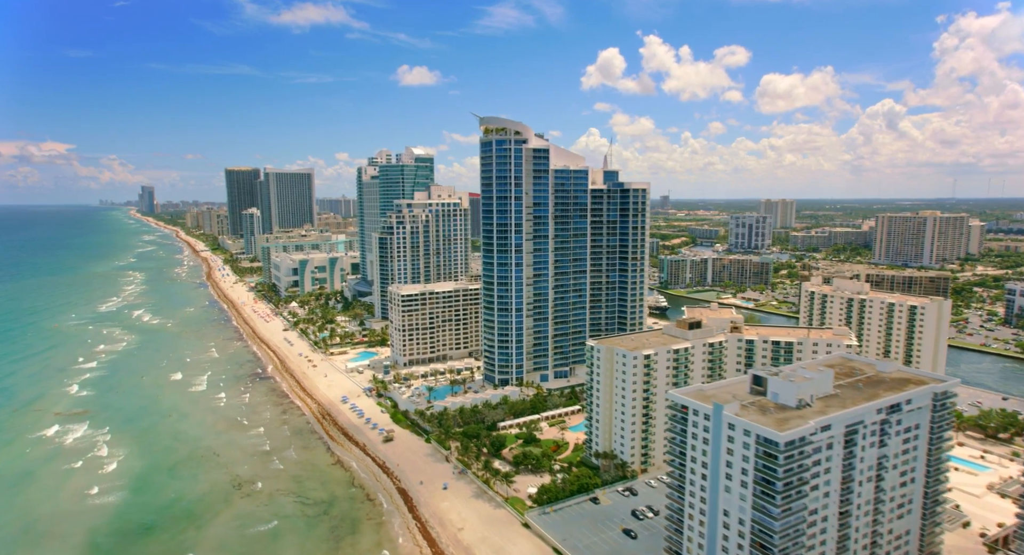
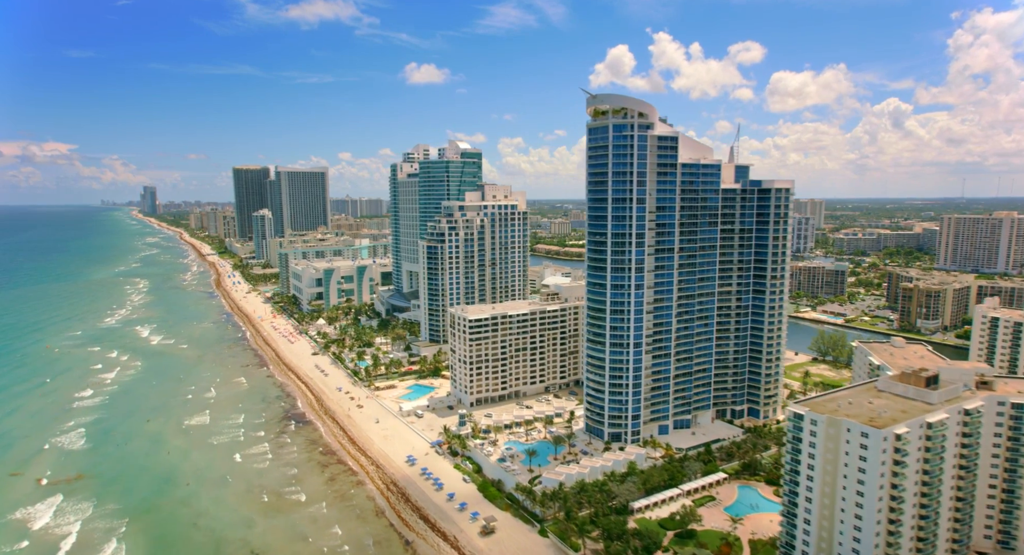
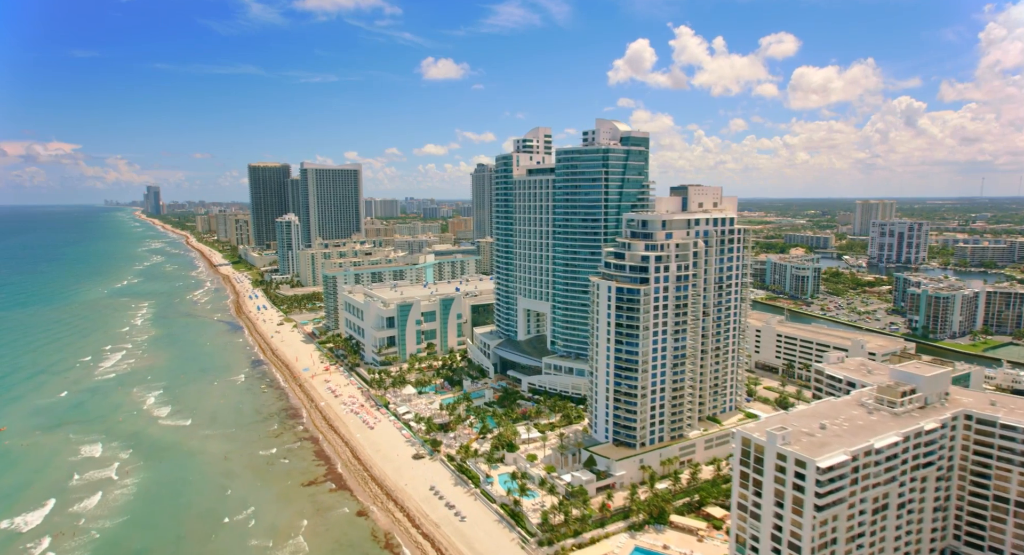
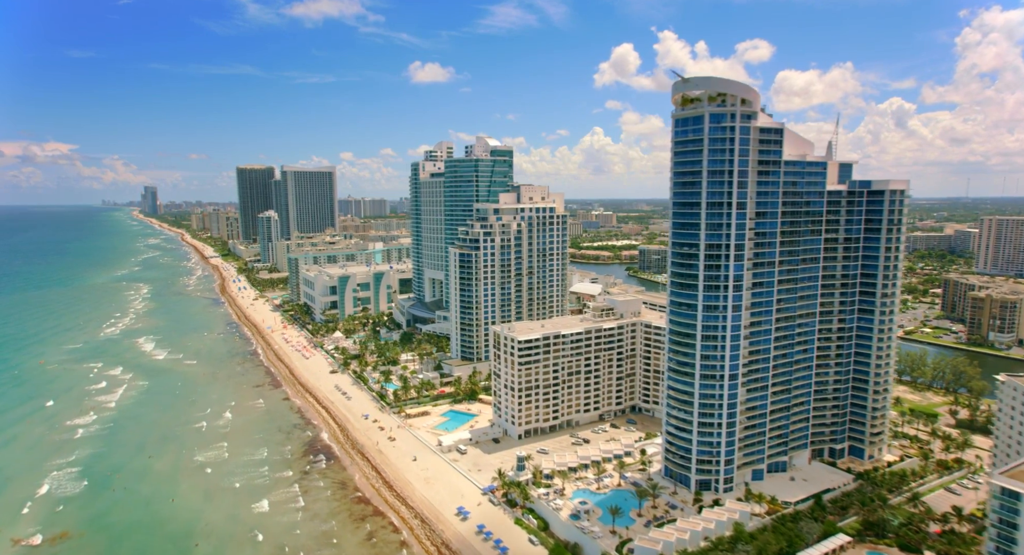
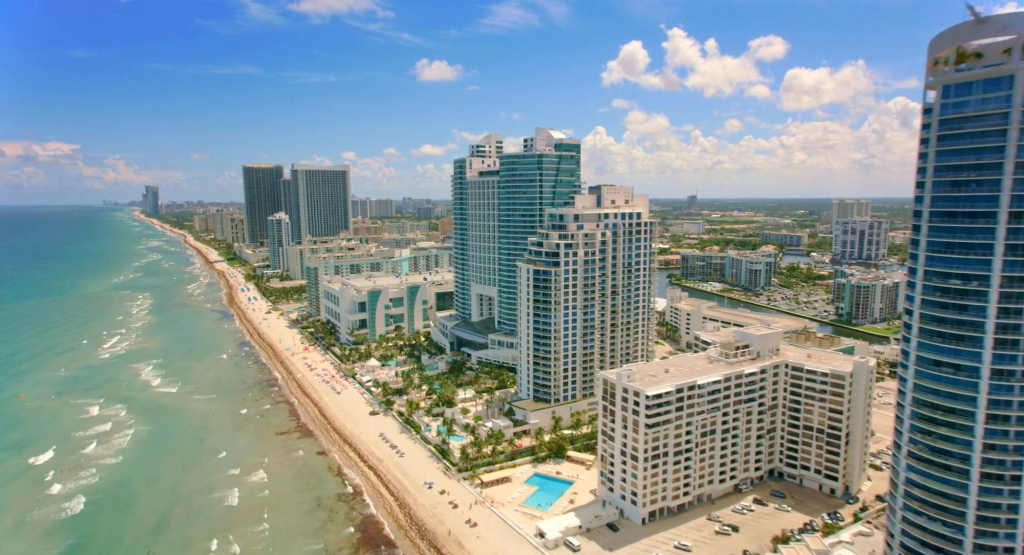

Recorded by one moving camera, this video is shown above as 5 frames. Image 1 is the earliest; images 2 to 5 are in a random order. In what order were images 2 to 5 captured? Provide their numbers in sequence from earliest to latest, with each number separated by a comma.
2, 4, 5, 3
